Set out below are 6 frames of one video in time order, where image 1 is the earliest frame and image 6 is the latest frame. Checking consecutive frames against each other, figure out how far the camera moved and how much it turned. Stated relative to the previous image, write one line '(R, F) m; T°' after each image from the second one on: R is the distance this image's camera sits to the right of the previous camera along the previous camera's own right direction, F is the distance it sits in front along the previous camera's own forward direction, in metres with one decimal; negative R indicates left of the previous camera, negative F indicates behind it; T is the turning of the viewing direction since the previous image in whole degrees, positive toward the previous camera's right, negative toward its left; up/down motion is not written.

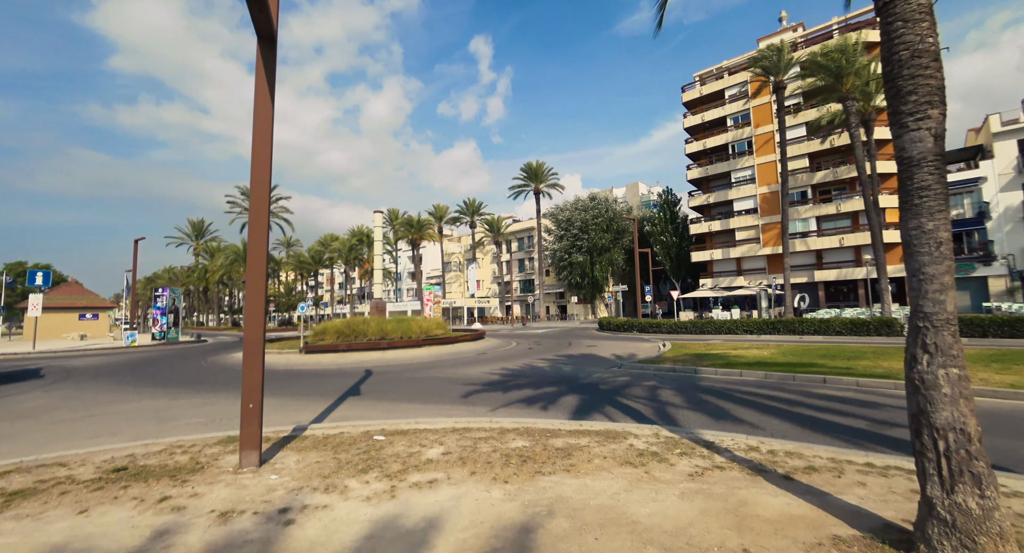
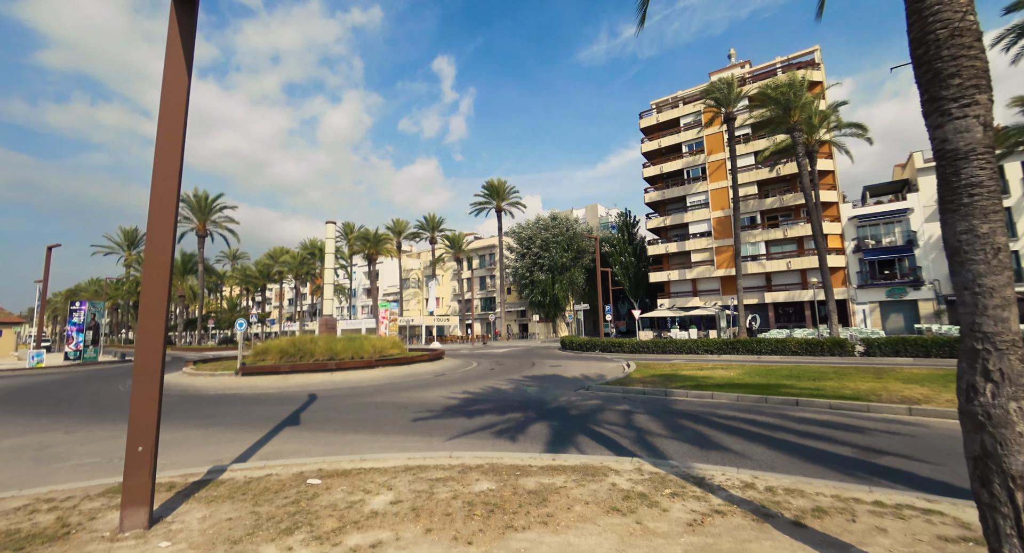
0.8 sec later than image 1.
(-0.1, +0.8) m; +5°
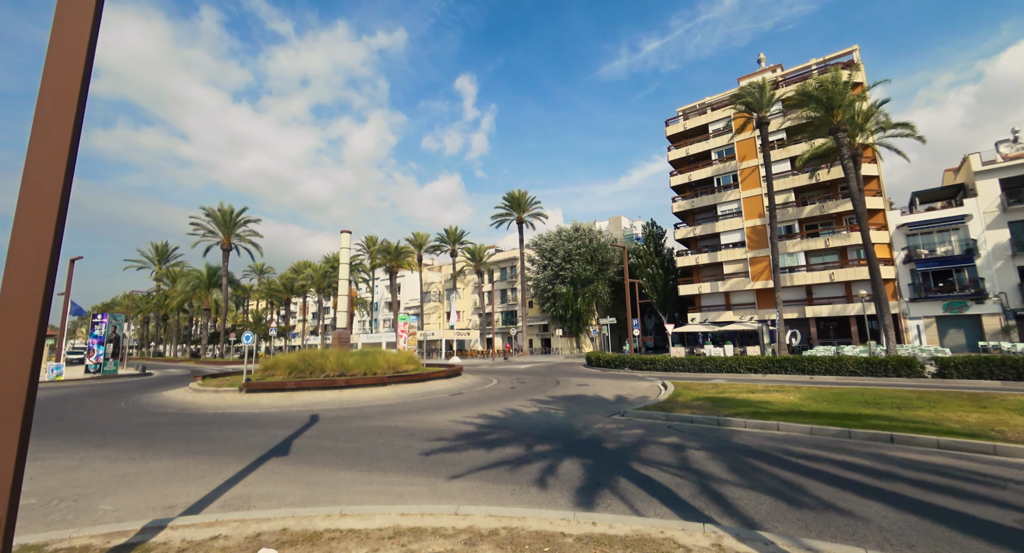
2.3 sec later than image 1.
(0.0, +1.5) m; -3°
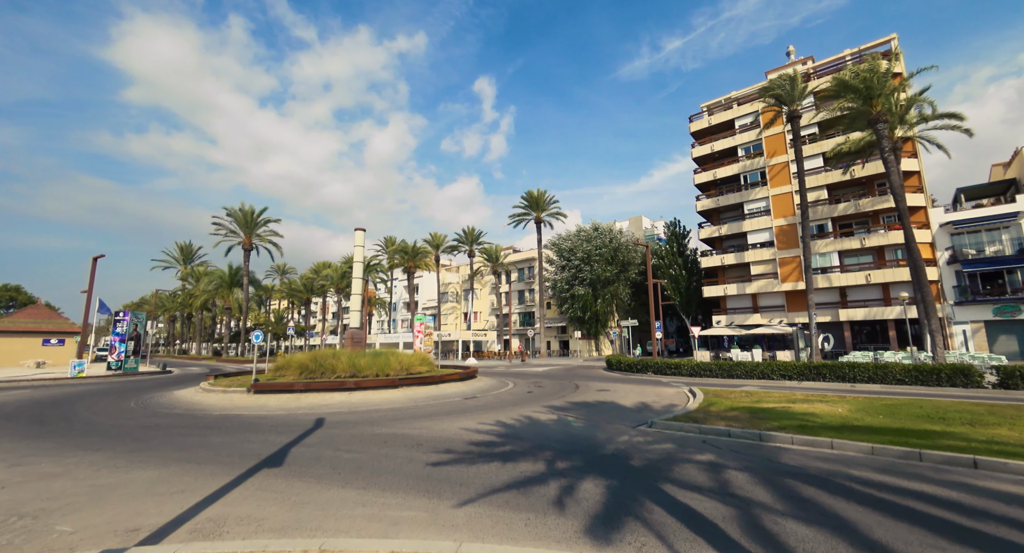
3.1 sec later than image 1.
(0.0, +0.9) m; -2°
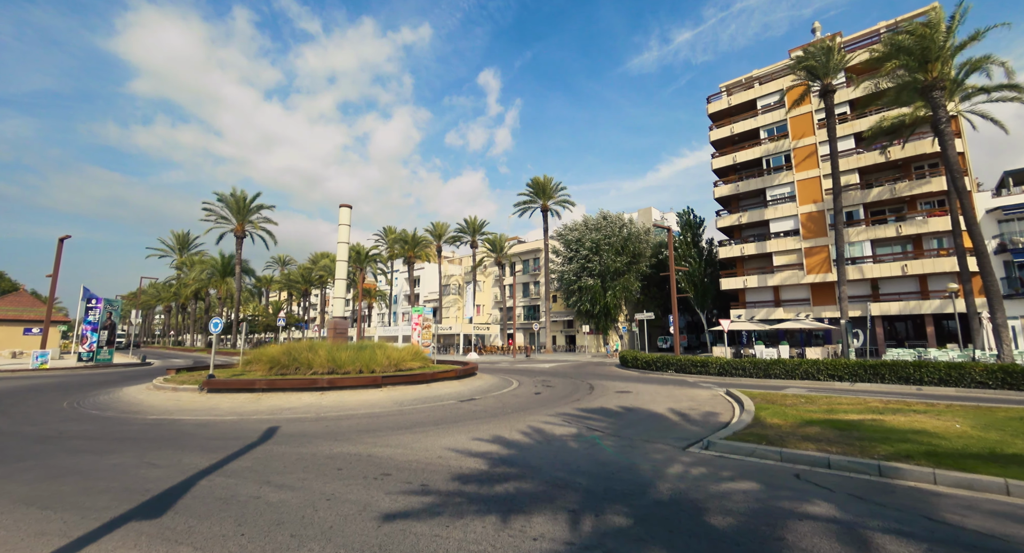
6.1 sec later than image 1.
(-0.1, +2.8) m; 0°
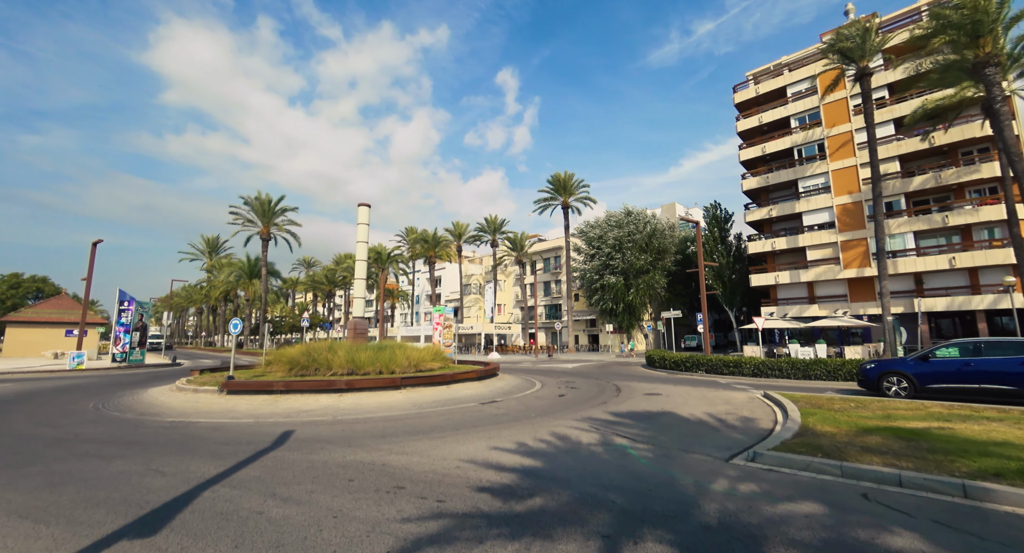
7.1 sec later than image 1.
(0.0, +0.6) m; -3°
